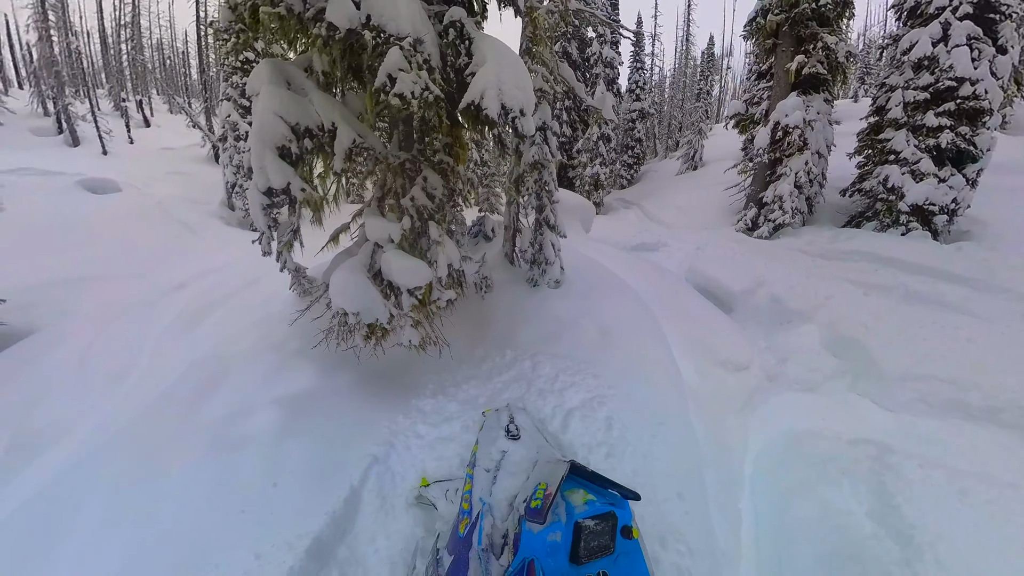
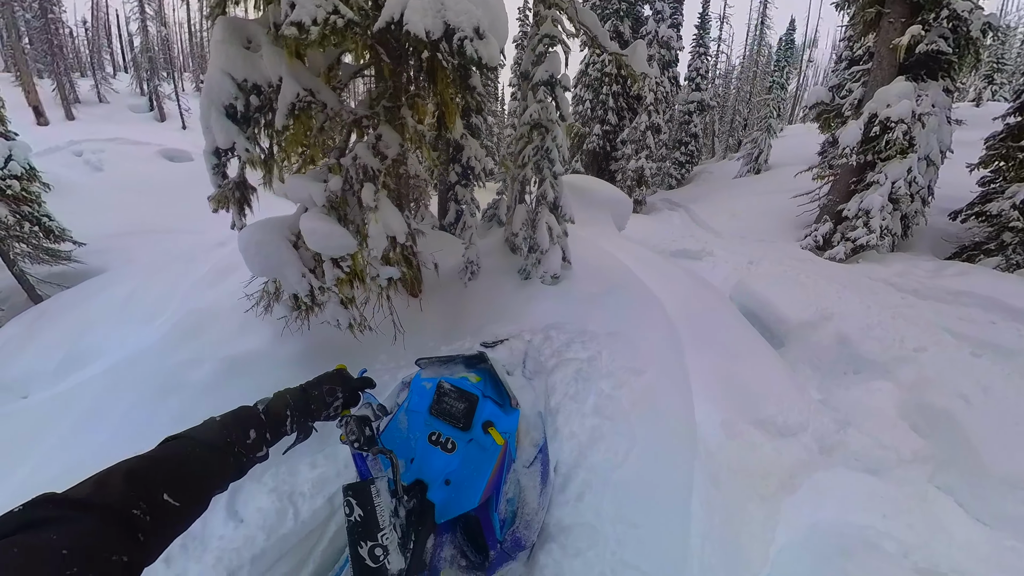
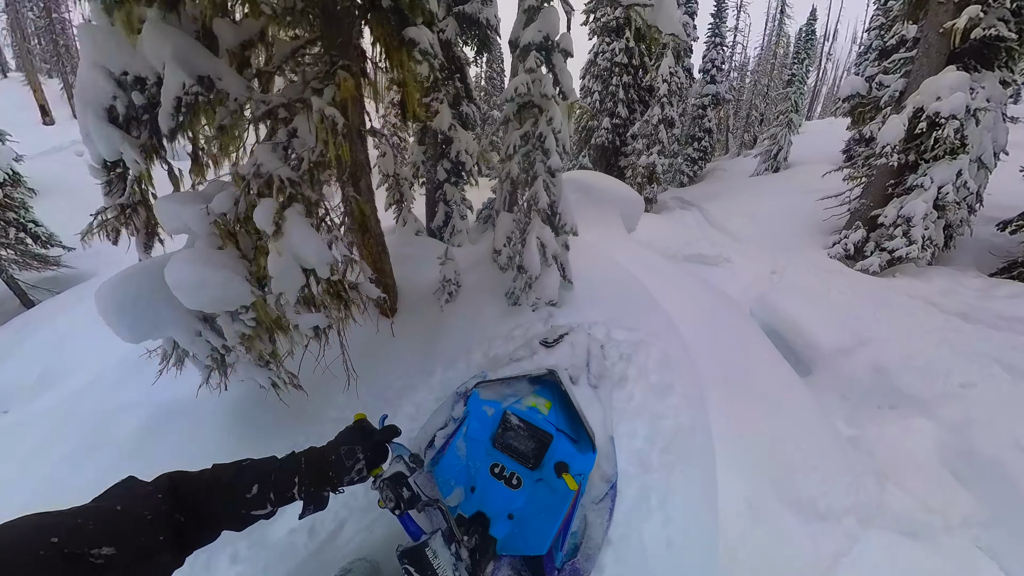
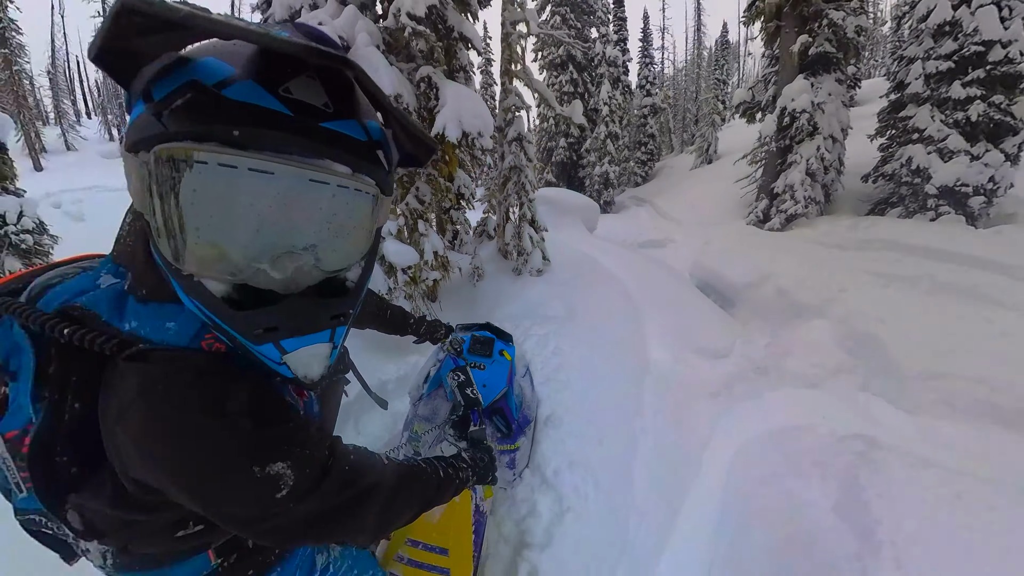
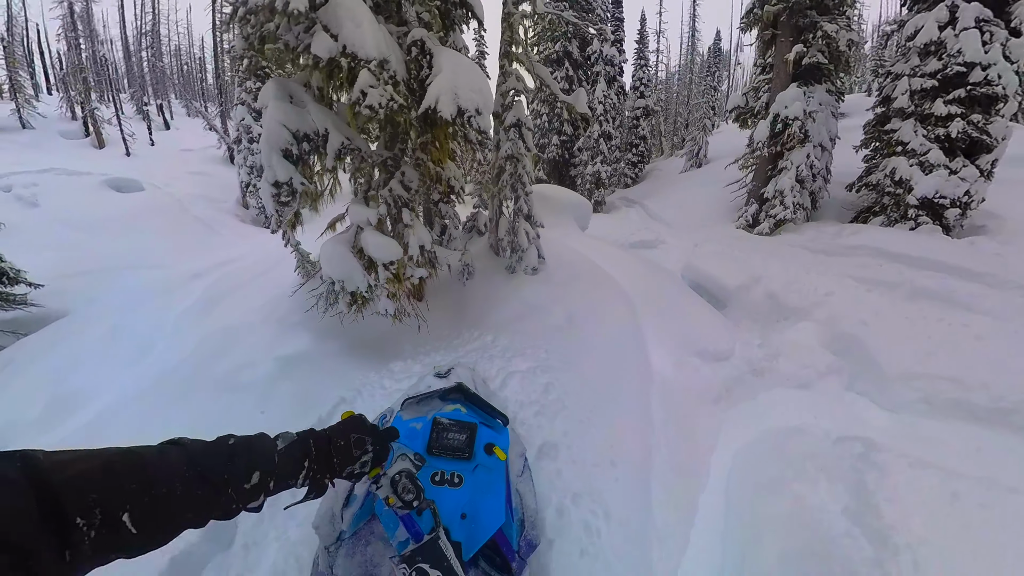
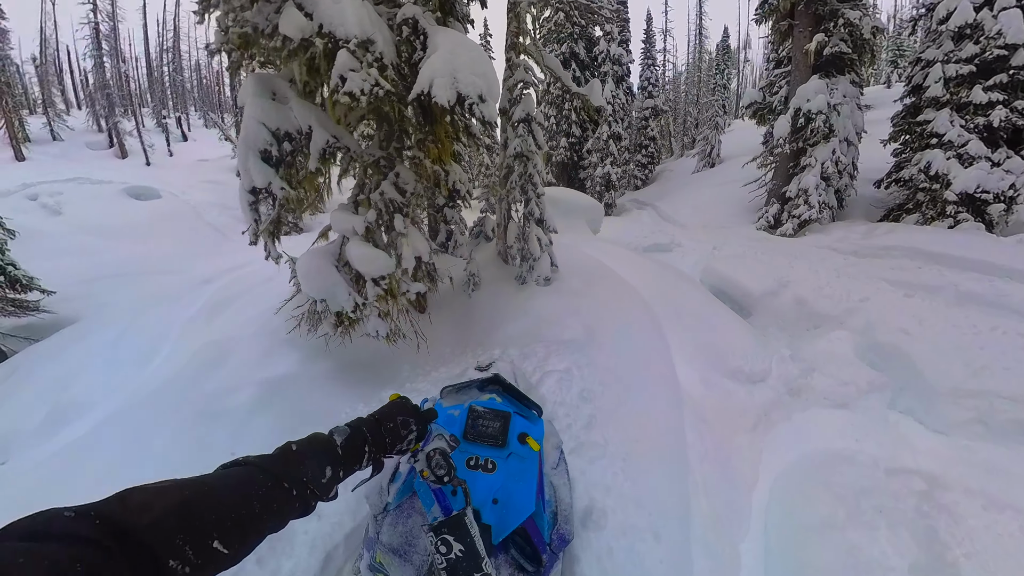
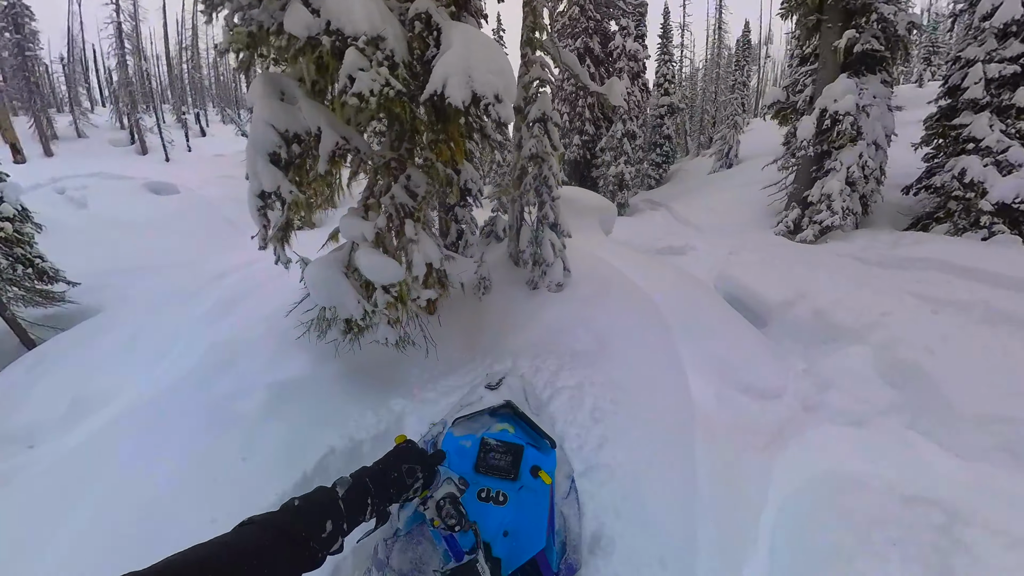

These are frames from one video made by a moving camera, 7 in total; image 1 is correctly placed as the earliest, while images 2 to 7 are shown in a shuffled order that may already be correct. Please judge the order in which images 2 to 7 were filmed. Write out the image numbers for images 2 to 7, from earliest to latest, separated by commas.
5, 6, 4, 7, 2, 3
